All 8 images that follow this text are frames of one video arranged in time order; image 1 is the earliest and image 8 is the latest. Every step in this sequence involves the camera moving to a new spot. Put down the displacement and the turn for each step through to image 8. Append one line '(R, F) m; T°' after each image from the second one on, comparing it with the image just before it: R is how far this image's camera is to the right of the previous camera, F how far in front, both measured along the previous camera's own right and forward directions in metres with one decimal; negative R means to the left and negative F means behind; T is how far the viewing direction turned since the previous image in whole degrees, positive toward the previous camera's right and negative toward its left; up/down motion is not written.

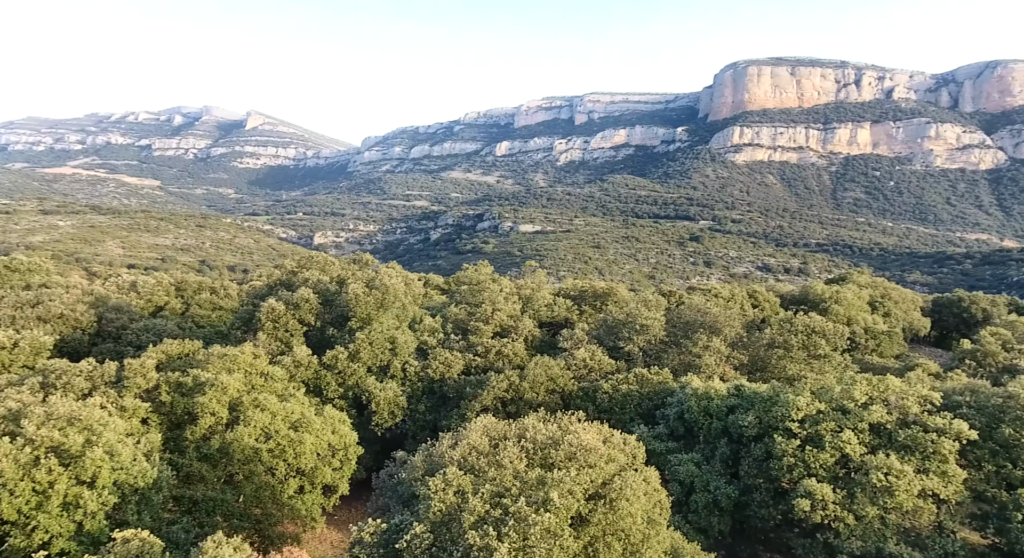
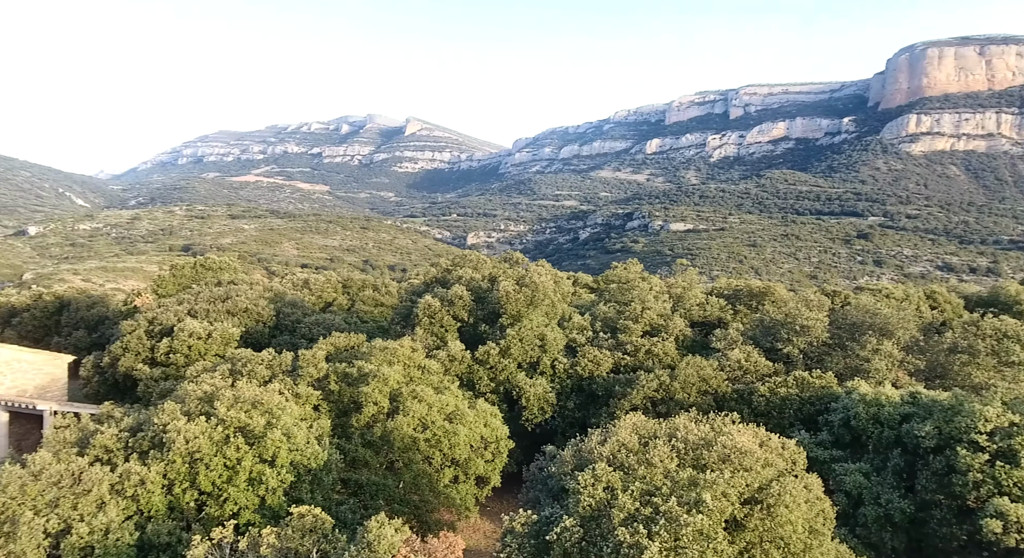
(-0.1, -0.2) m; -12°
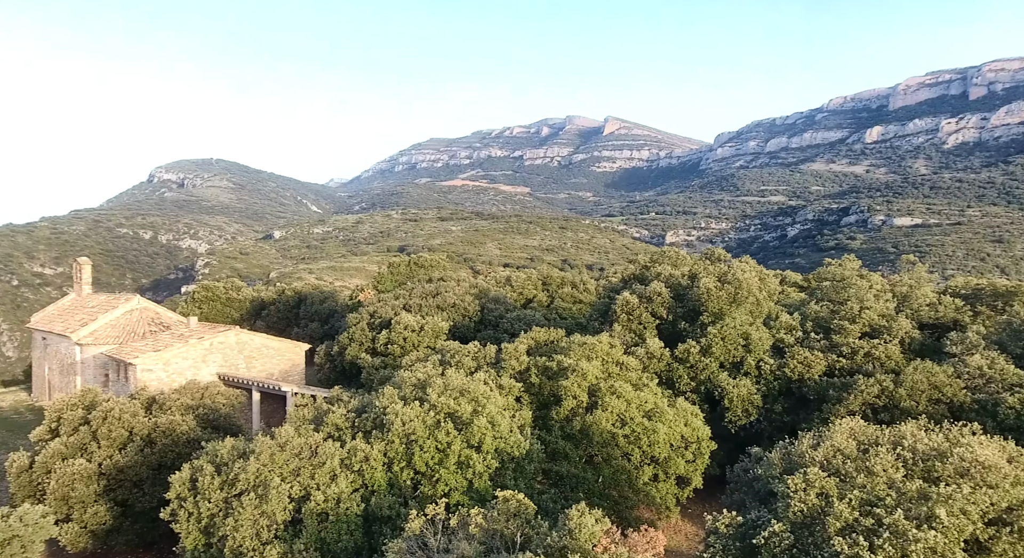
(-0.1, -0.3) m; -16°
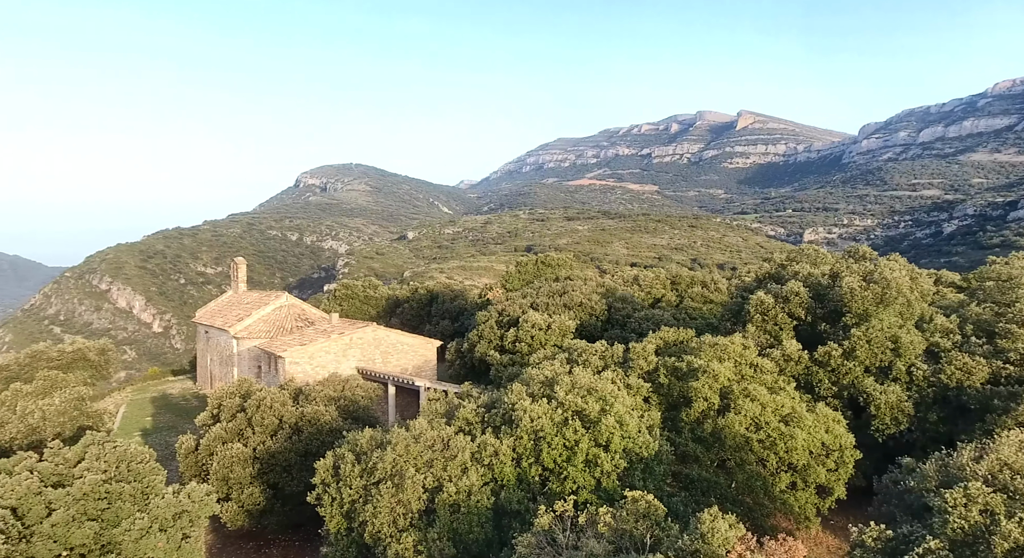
(0.0, -0.2) m; -10°
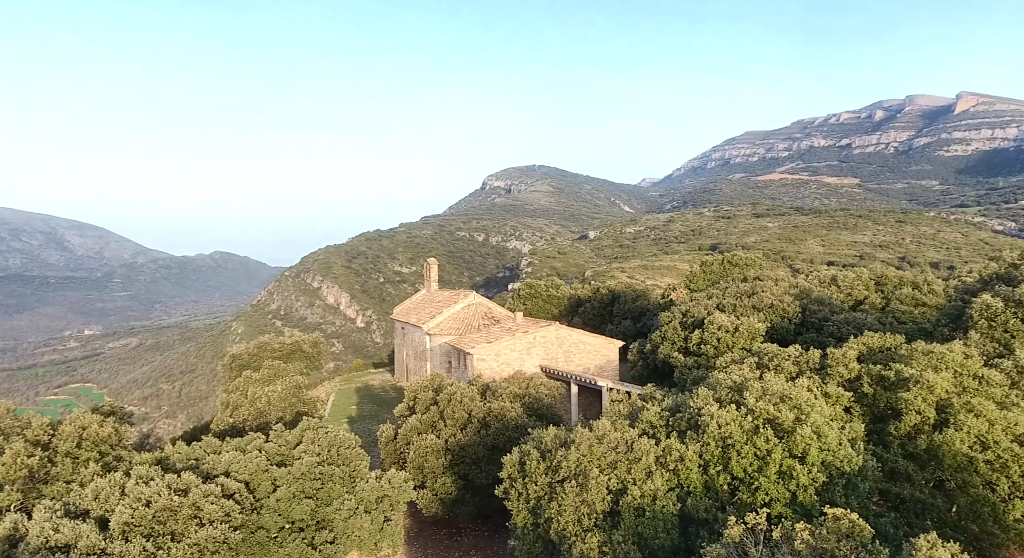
(0.0, -0.3) m; -15°
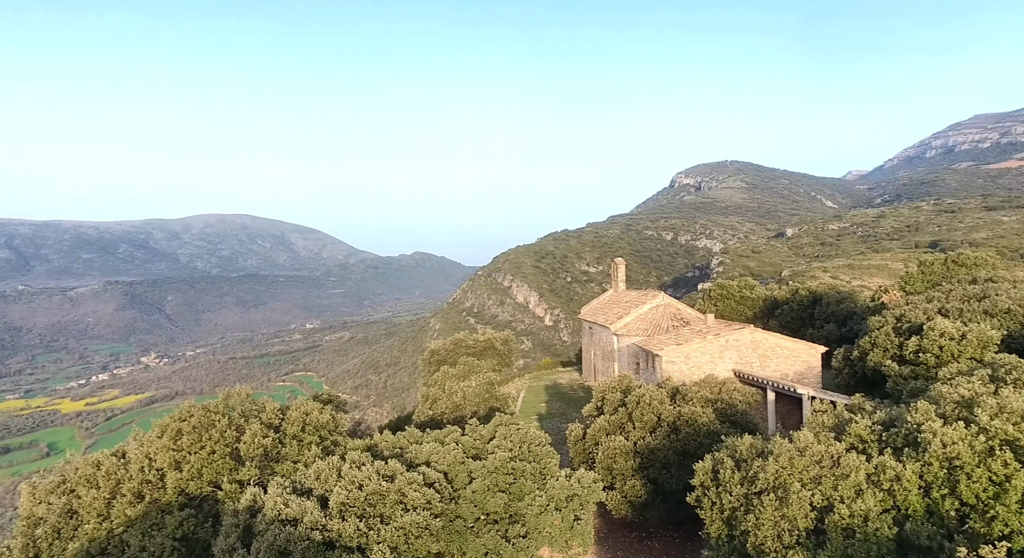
(+0.1, -0.4) m; -15°
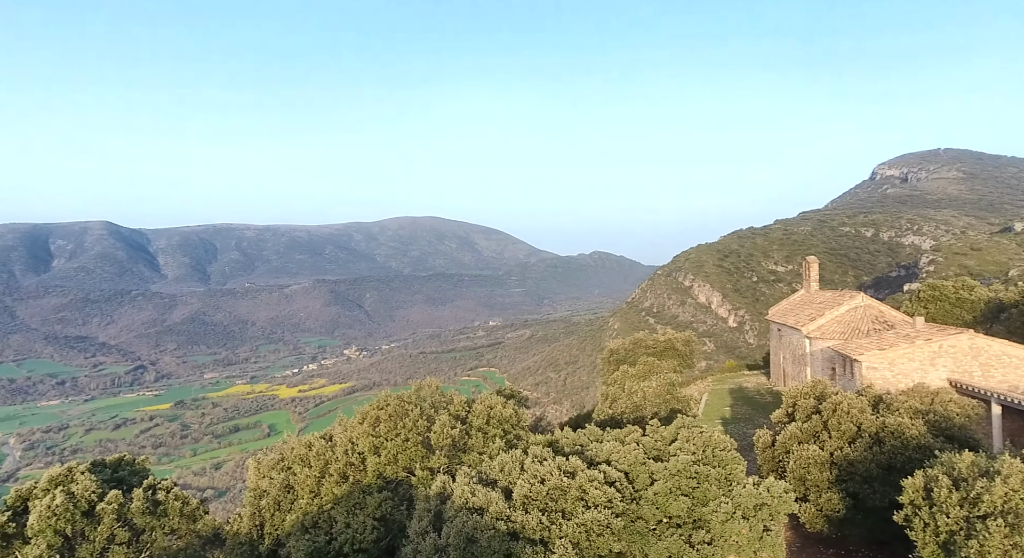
(-0.4, -1.6) m; -15°
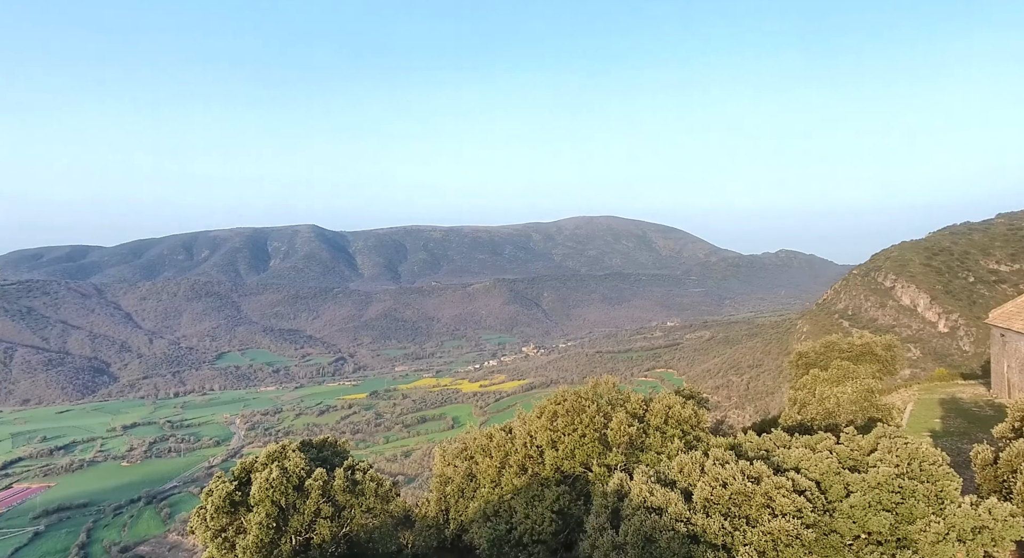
(-0.8, -3.4) m; -14°
